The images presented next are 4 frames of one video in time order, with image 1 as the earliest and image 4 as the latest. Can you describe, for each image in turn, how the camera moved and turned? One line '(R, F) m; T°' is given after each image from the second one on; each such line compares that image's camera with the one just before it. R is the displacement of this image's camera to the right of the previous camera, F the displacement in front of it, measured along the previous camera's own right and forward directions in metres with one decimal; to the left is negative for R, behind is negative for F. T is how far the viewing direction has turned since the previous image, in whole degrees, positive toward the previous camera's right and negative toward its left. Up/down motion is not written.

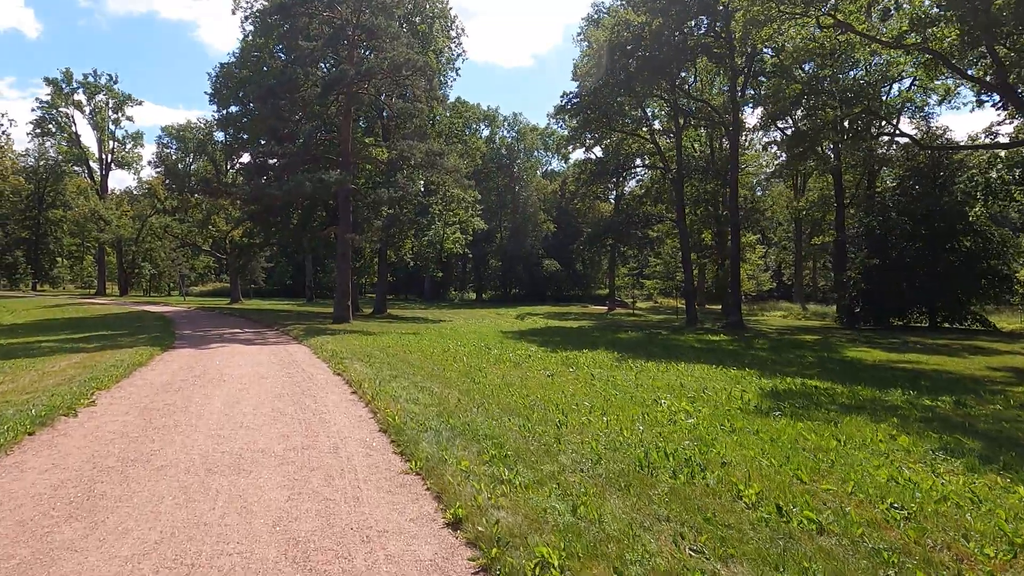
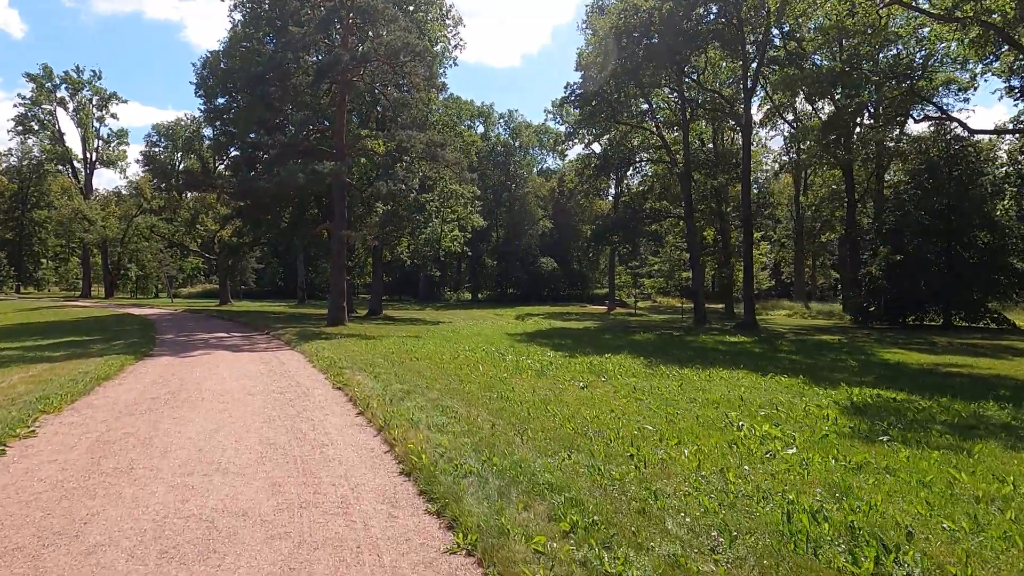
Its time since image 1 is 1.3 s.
(-0.5, +1.4) m; +1°
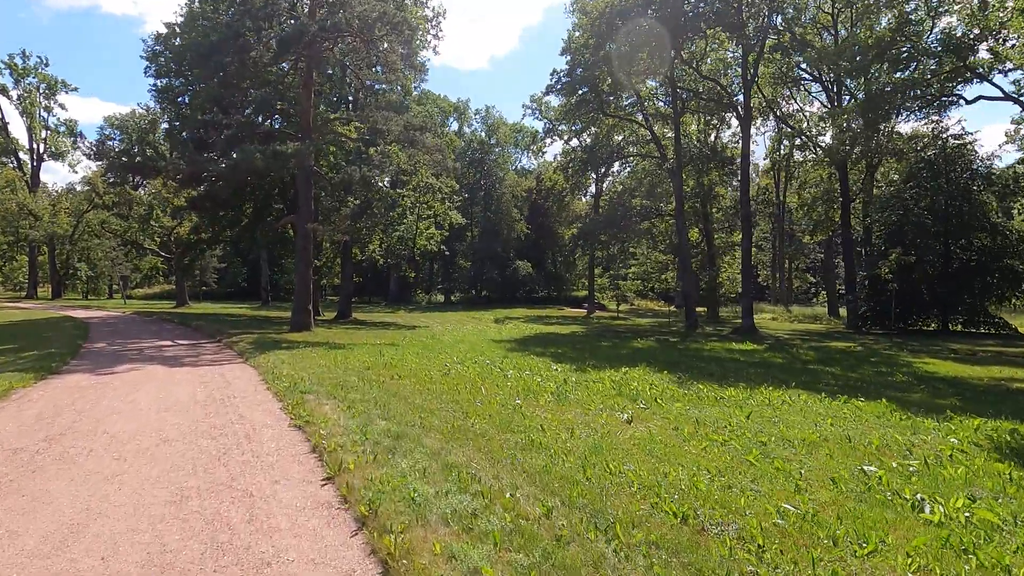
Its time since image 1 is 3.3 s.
(-0.5, +2.2) m; +3°
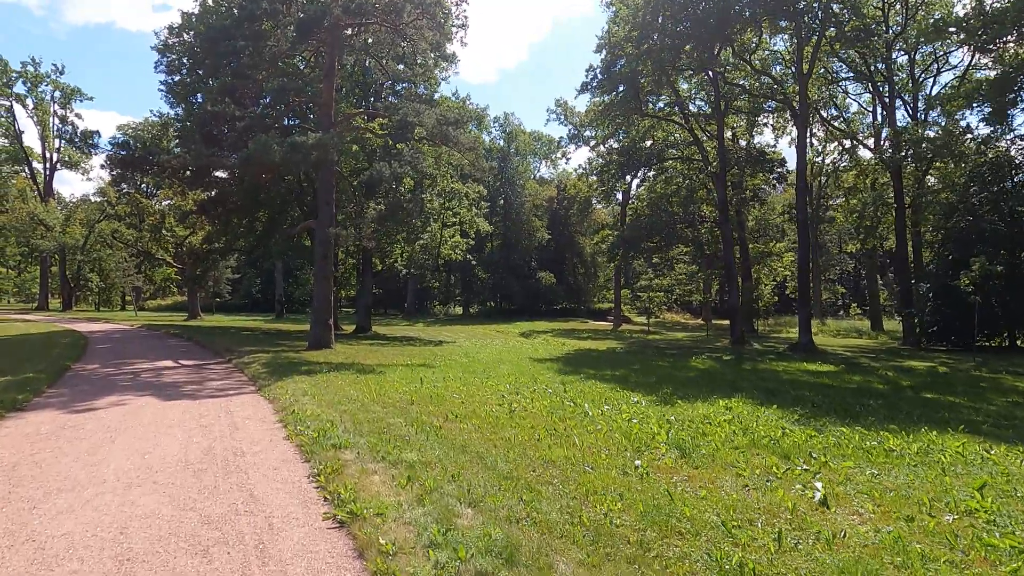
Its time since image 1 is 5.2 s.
(-0.8, +2.1) m; -1°
